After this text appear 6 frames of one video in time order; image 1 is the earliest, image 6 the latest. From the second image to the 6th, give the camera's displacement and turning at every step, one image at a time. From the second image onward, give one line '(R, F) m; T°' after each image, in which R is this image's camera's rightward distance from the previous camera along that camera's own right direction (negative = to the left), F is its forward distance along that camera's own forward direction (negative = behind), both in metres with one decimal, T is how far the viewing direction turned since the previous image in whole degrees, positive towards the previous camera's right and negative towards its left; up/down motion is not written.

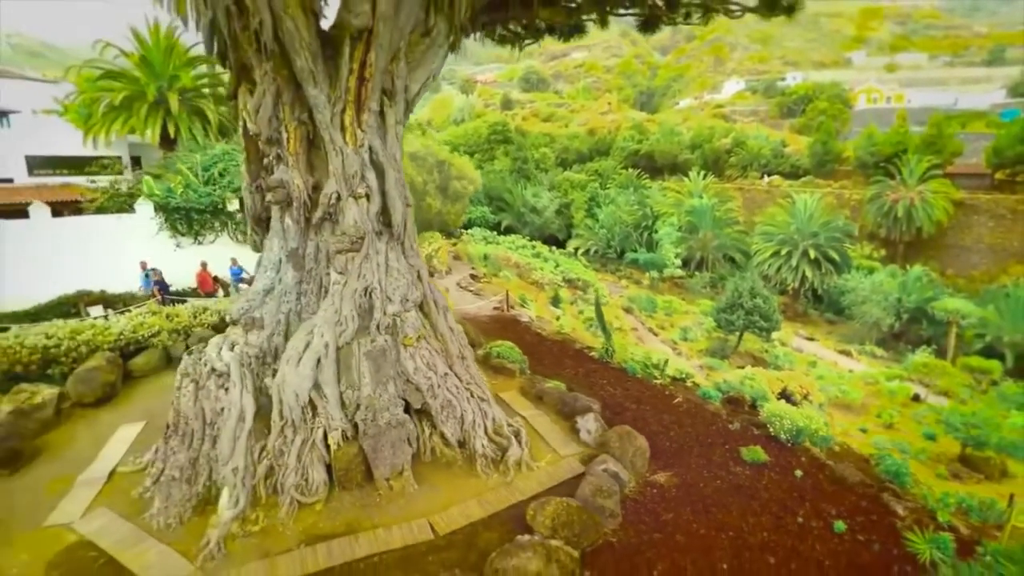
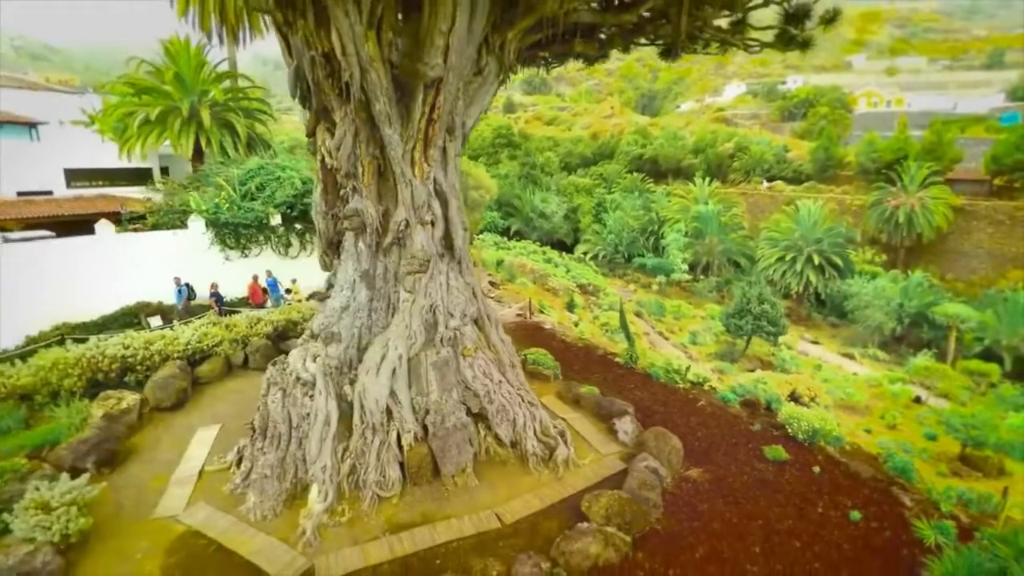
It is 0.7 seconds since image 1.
(-0.2, -0.2) m; 0°
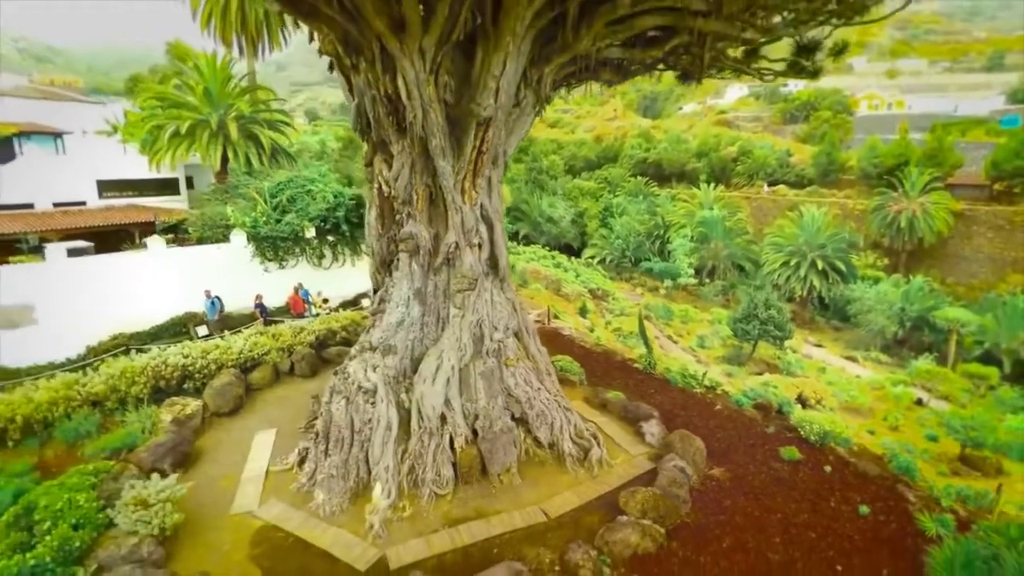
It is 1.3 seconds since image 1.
(-0.1, -0.2) m; 0°
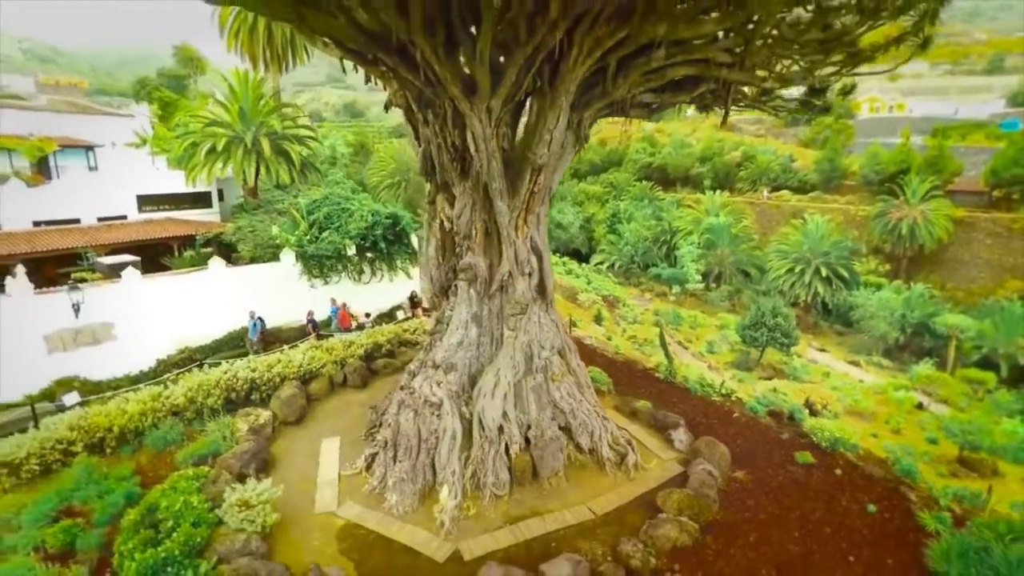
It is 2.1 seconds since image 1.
(-0.2, -0.3) m; 0°
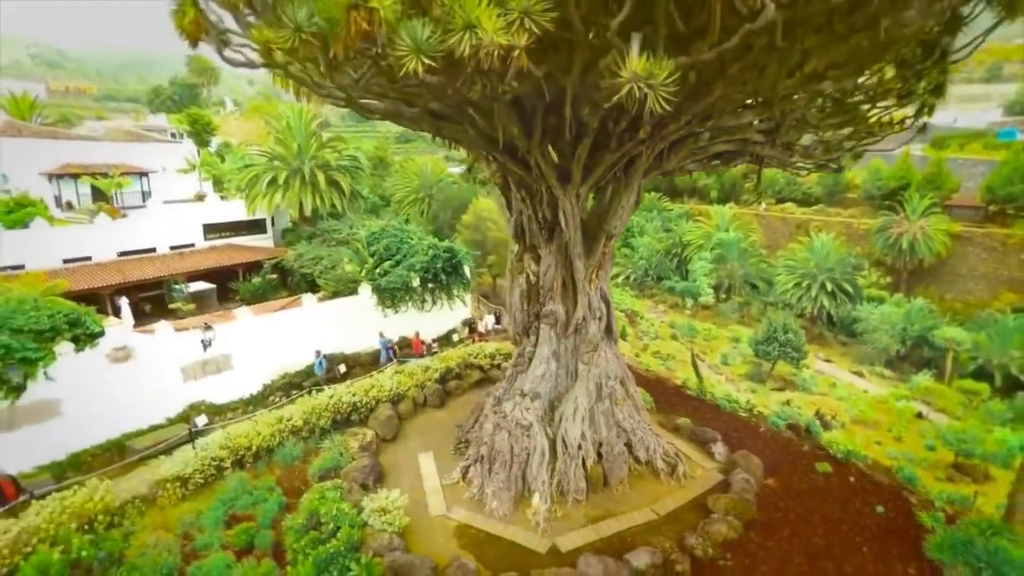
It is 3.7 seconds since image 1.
(-0.4, -0.5) m; 0°
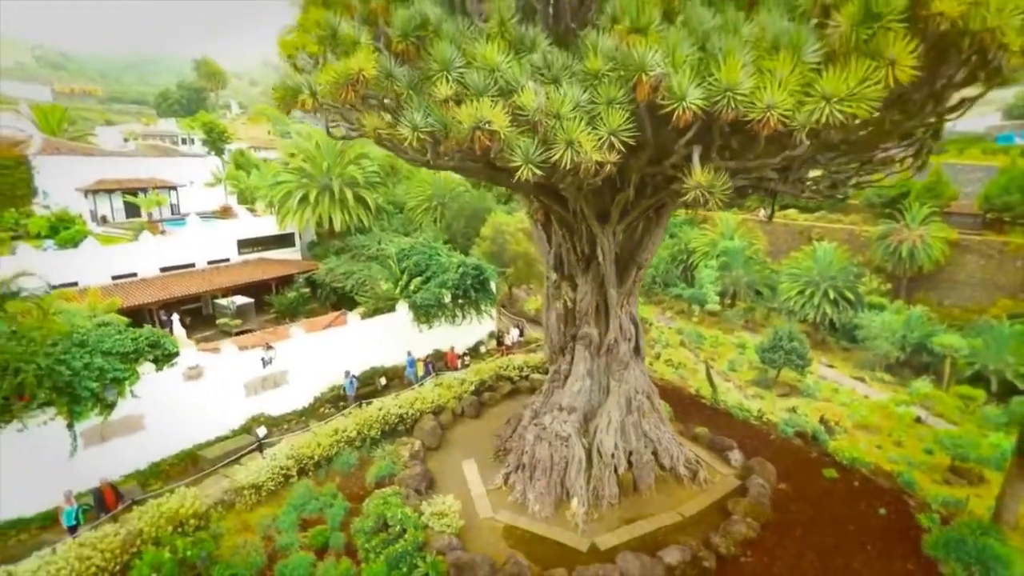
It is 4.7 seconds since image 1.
(-0.2, -0.3) m; 0°
